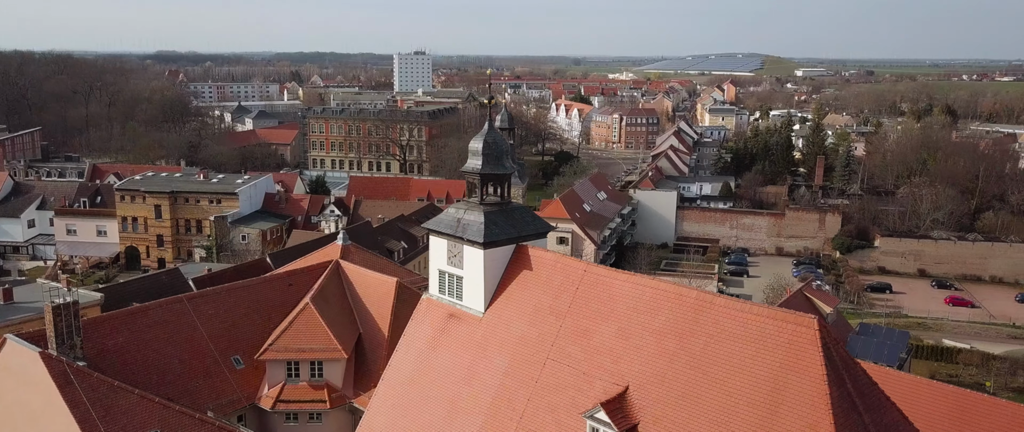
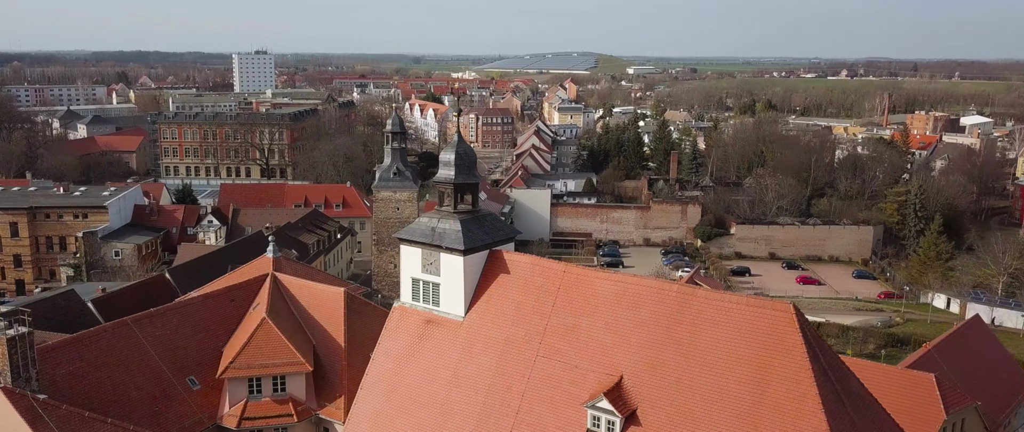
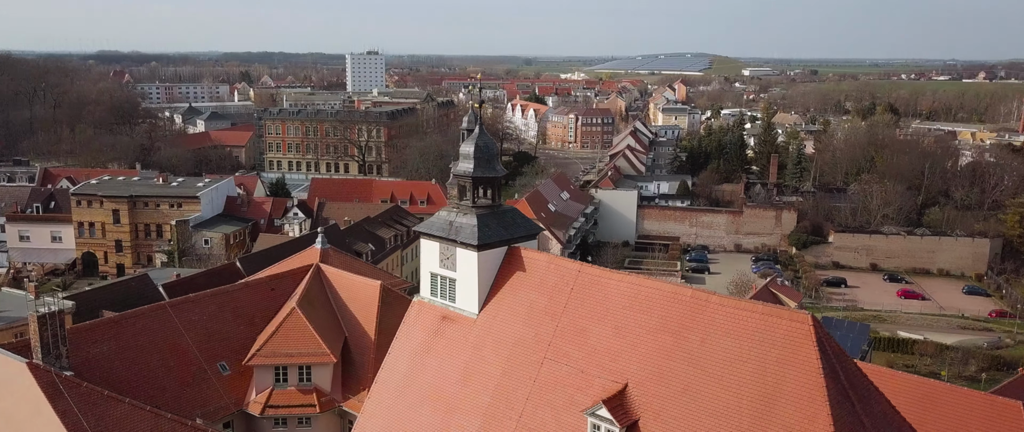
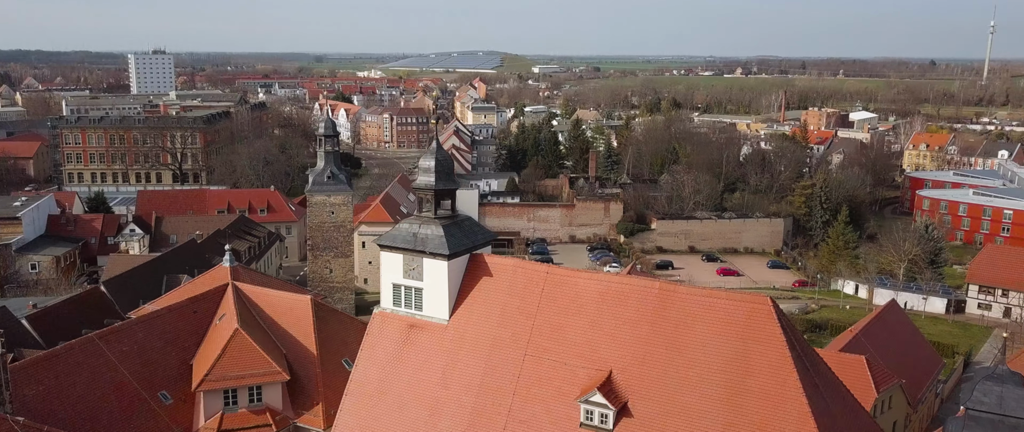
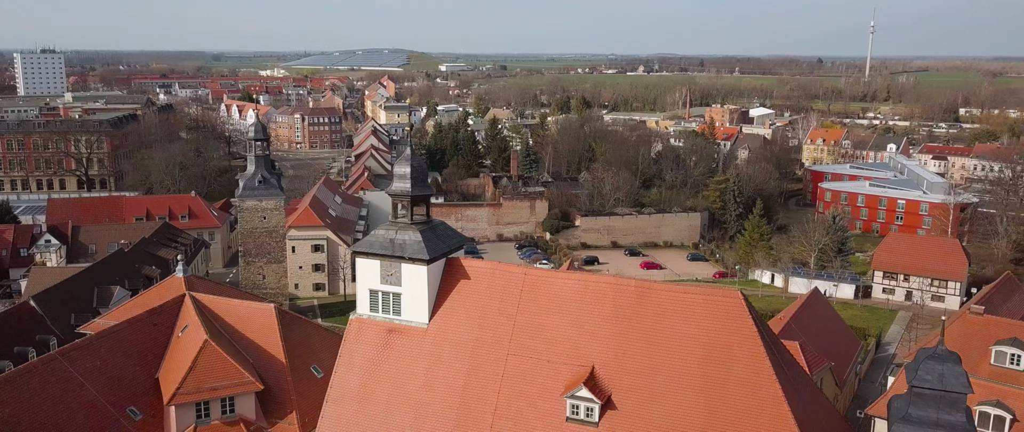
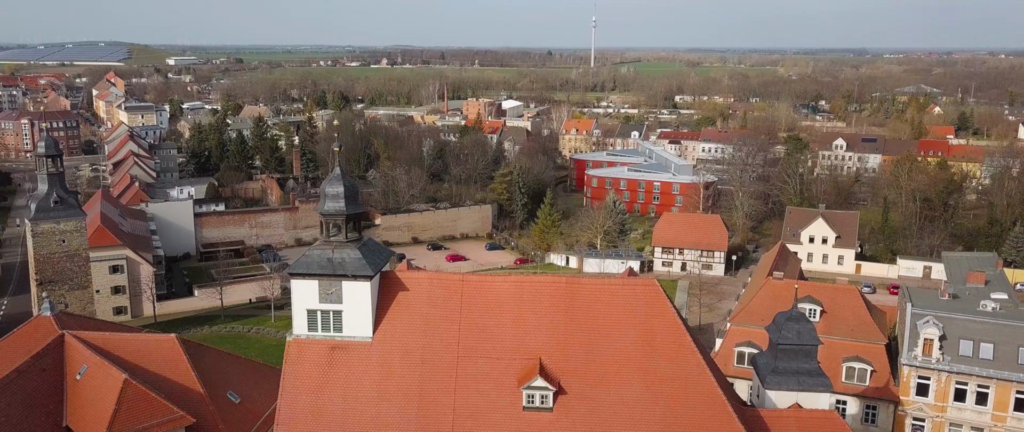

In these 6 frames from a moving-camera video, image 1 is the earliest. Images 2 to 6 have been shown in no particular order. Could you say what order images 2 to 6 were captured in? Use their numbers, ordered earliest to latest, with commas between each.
3, 2, 4, 5, 6
